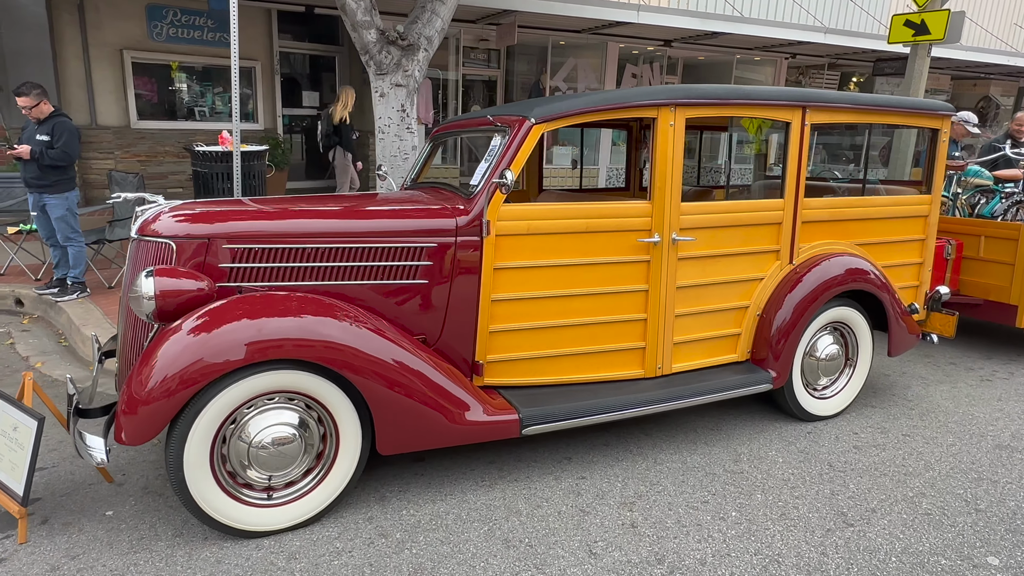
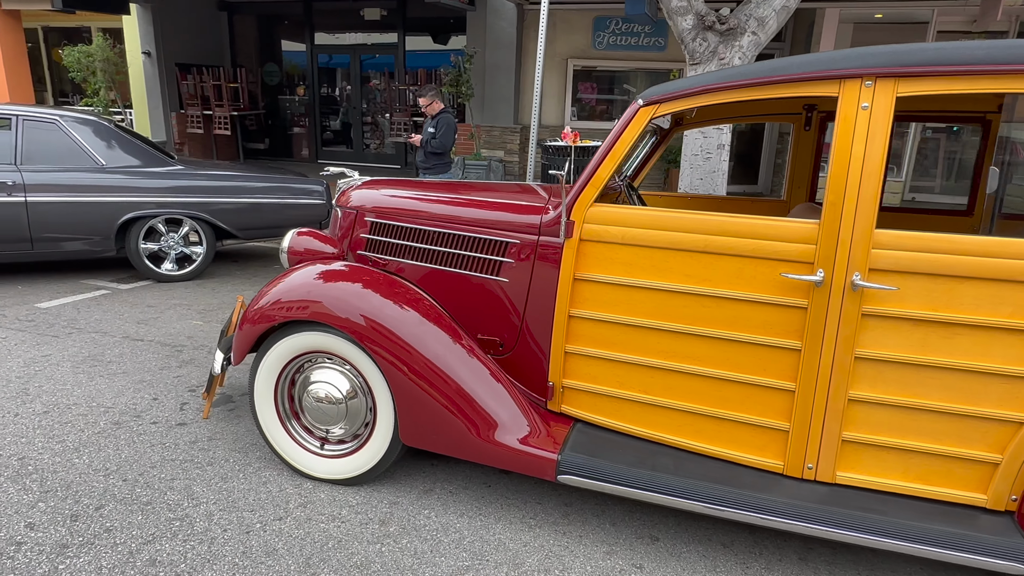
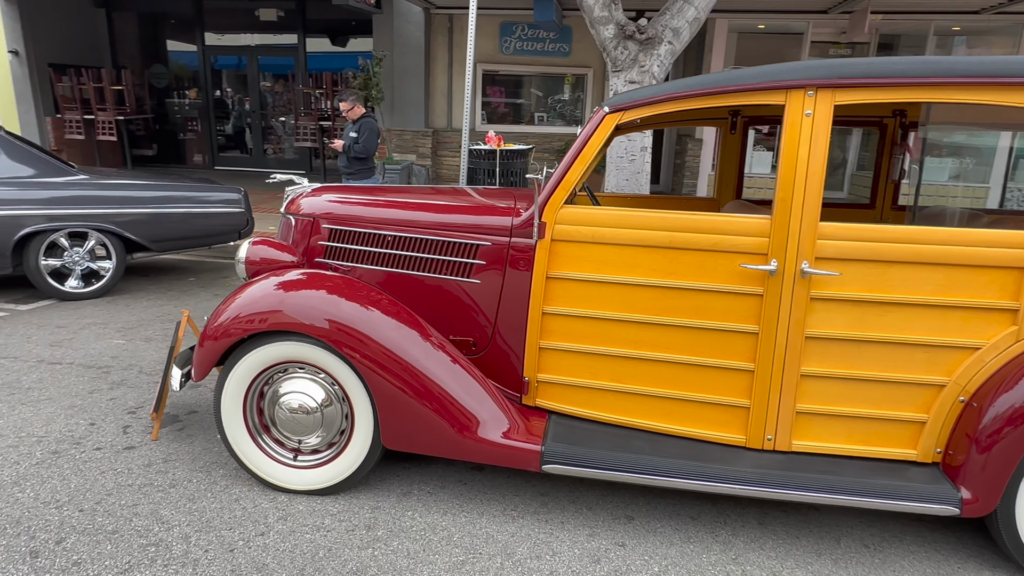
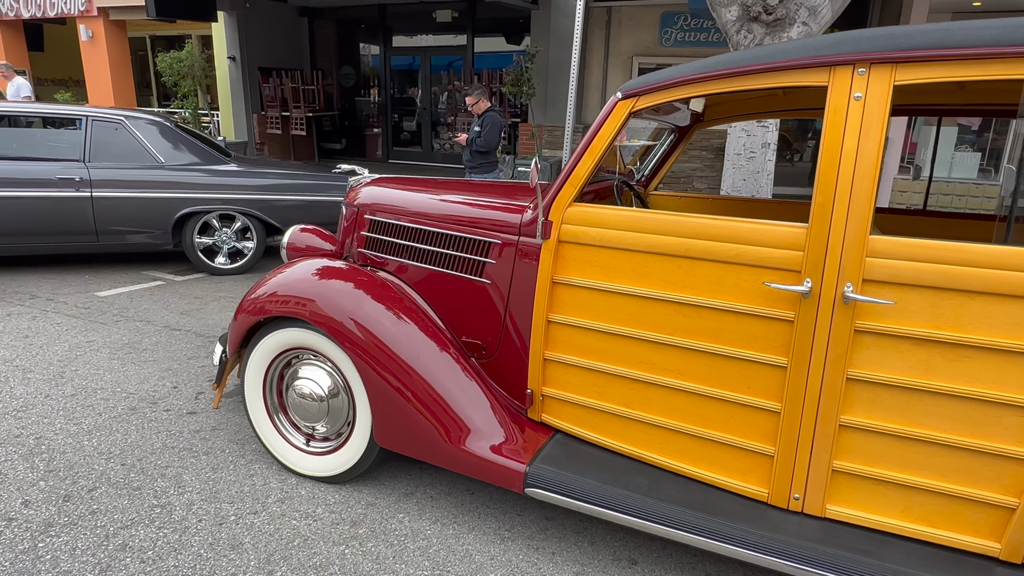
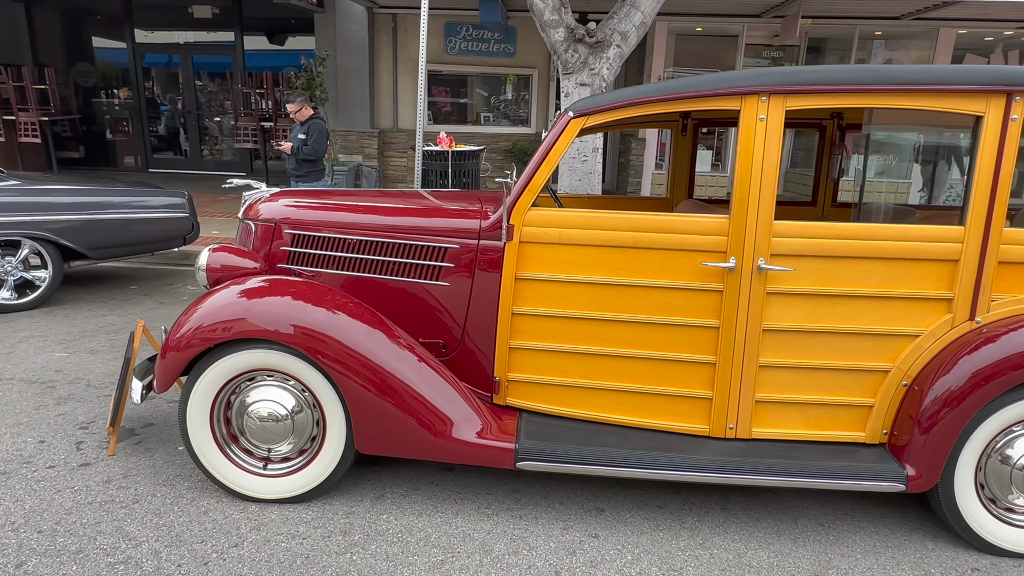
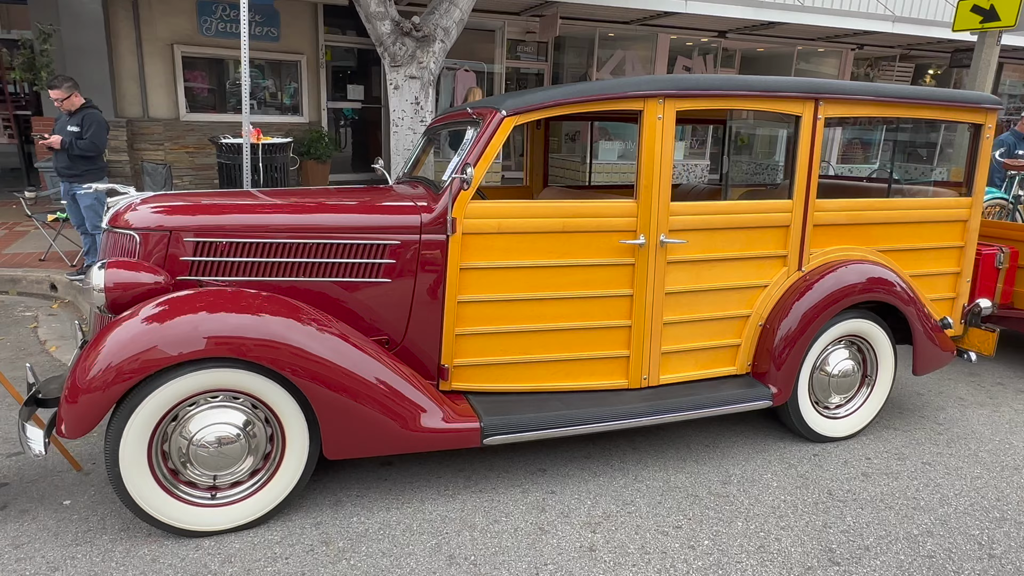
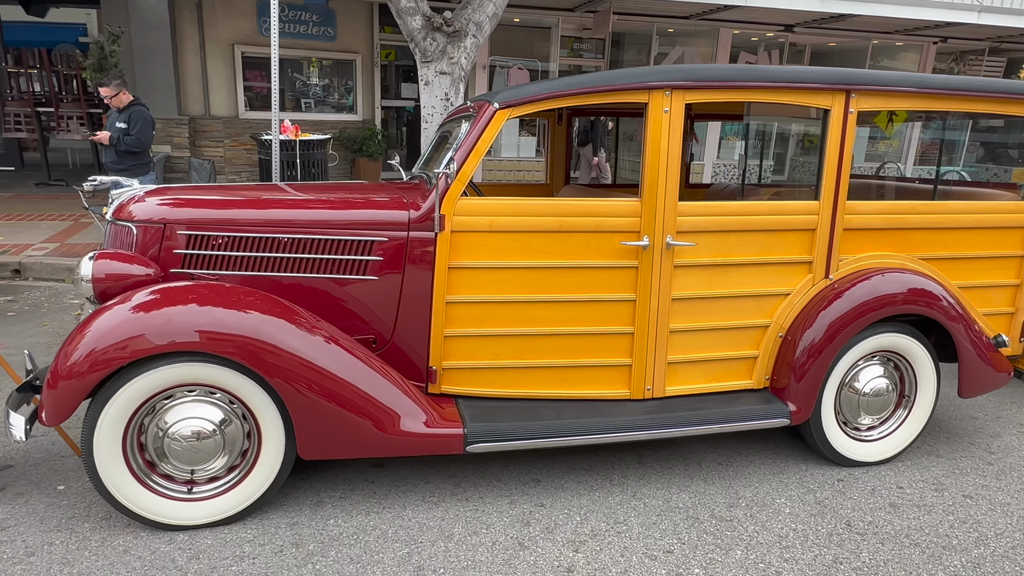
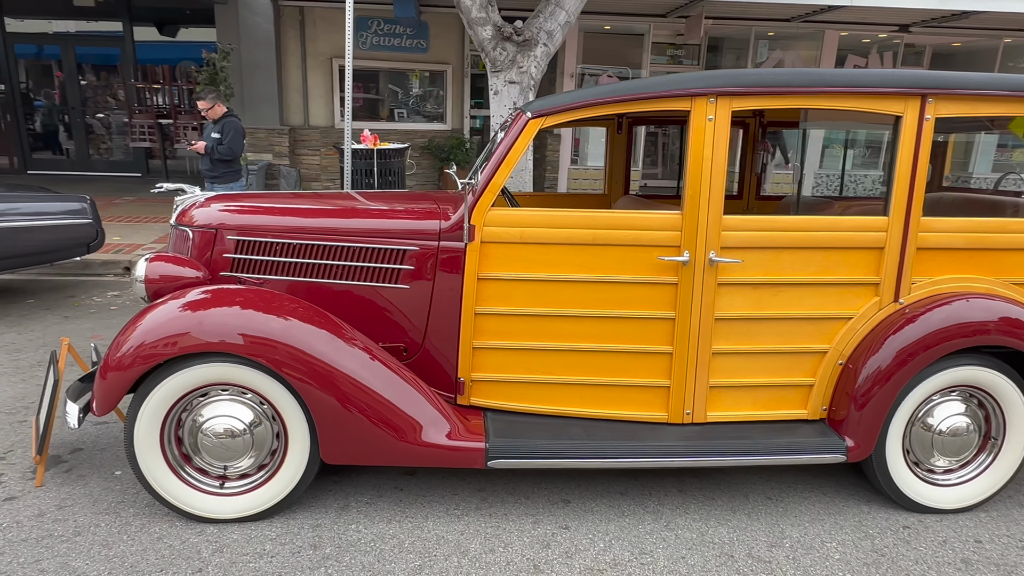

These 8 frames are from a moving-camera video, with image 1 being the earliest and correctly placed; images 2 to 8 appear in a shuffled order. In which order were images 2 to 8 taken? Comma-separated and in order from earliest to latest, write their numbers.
6, 7, 8, 5, 3, 2, 4
